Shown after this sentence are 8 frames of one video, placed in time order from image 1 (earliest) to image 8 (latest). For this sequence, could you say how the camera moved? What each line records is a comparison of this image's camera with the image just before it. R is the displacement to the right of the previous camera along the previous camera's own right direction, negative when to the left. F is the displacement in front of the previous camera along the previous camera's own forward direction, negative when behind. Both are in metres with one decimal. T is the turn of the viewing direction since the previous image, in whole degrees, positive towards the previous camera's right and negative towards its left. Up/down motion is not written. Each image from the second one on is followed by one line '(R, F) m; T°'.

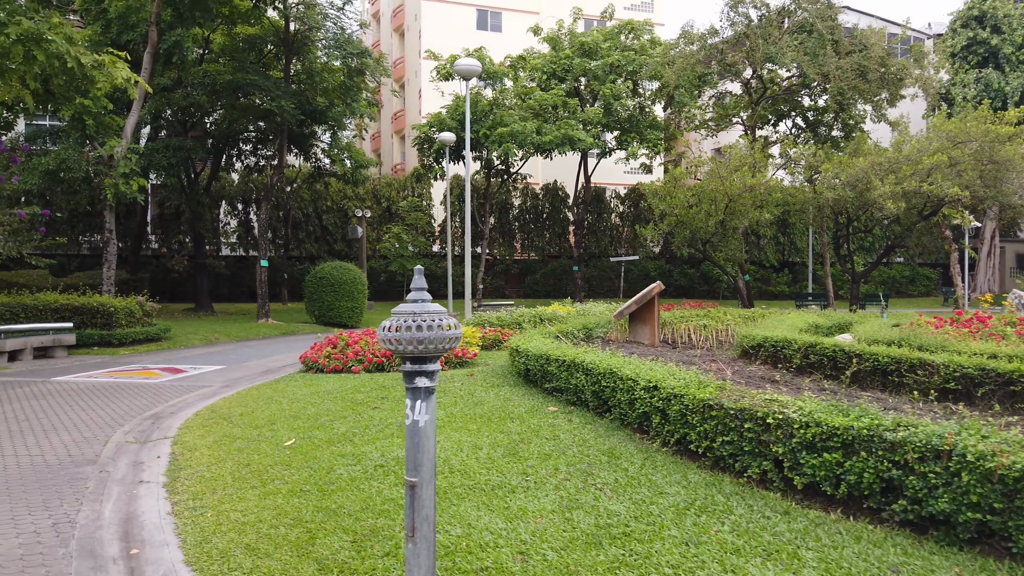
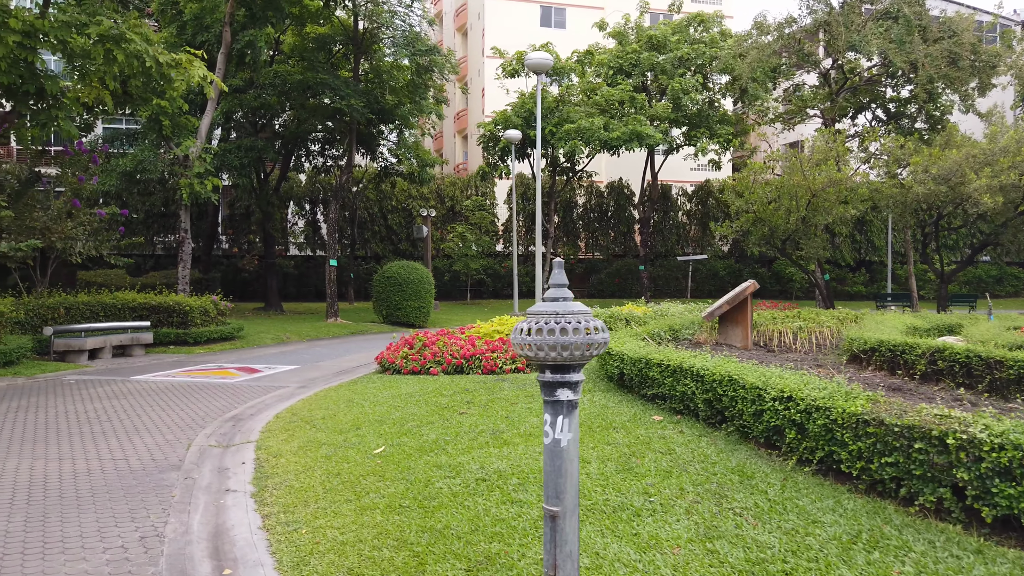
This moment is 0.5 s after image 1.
(-0.3, +0.4) m; -4°
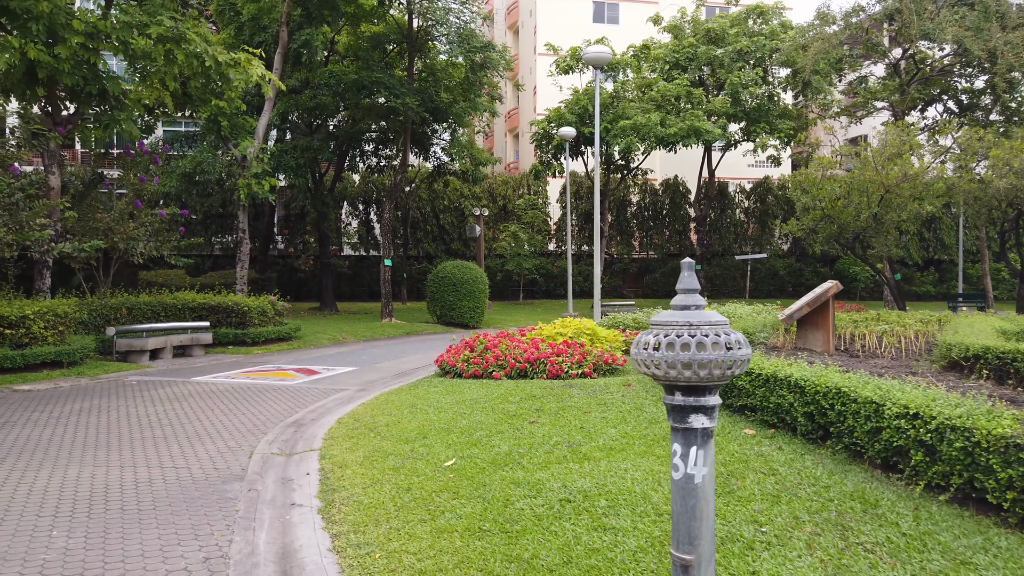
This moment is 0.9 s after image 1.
(-0.2, +0.3) m; -4°
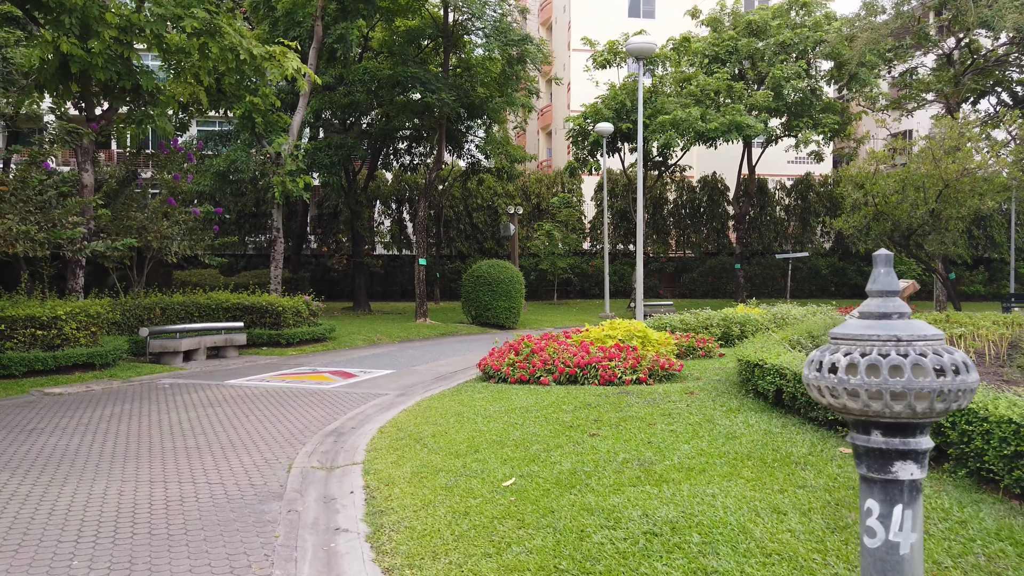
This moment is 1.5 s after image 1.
(-0.2, +0.5) m; -2°
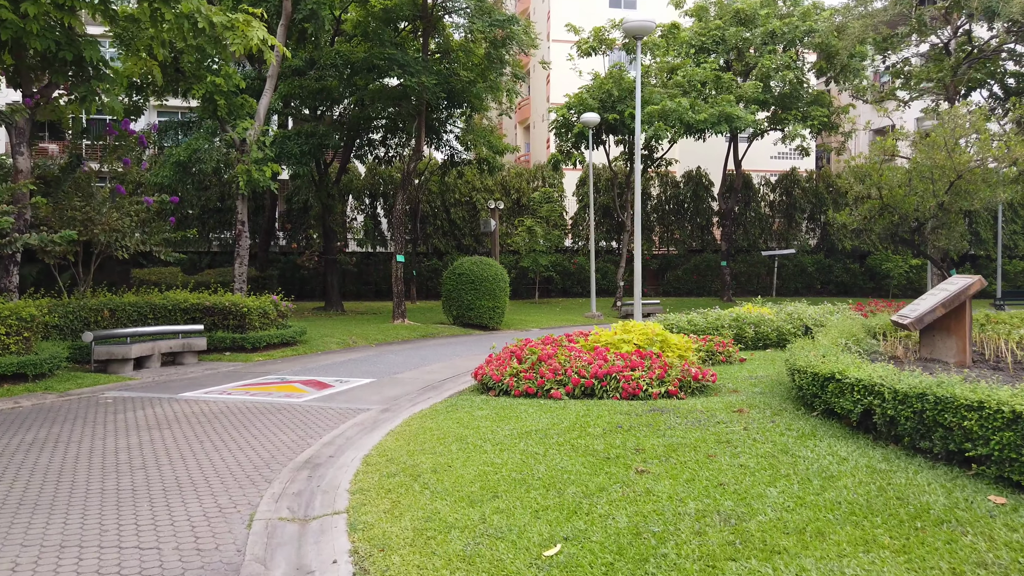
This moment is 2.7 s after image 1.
(-0.3, +1.2) m; +2°
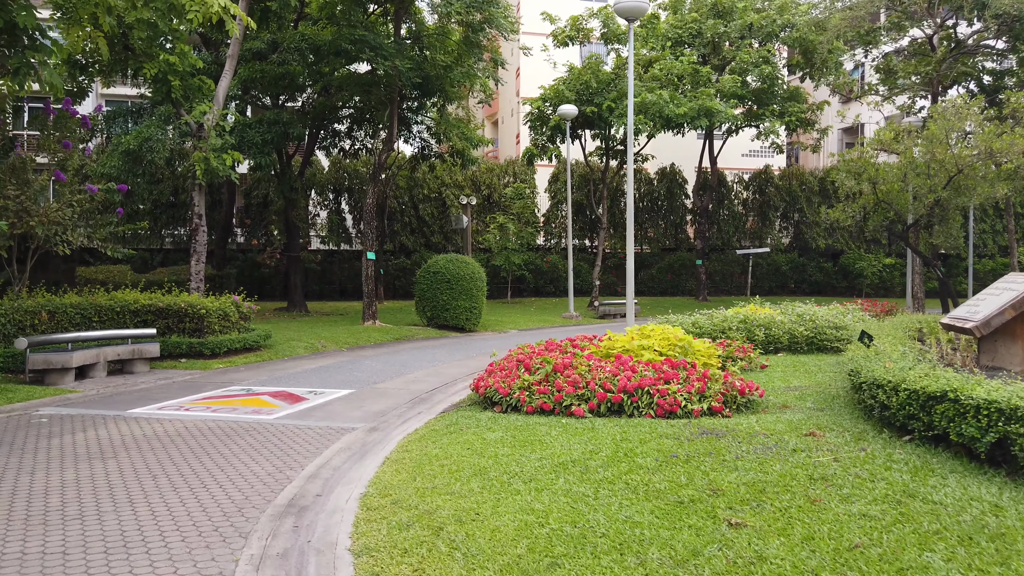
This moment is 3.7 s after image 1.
(-0.4, +1.0) m; +3°
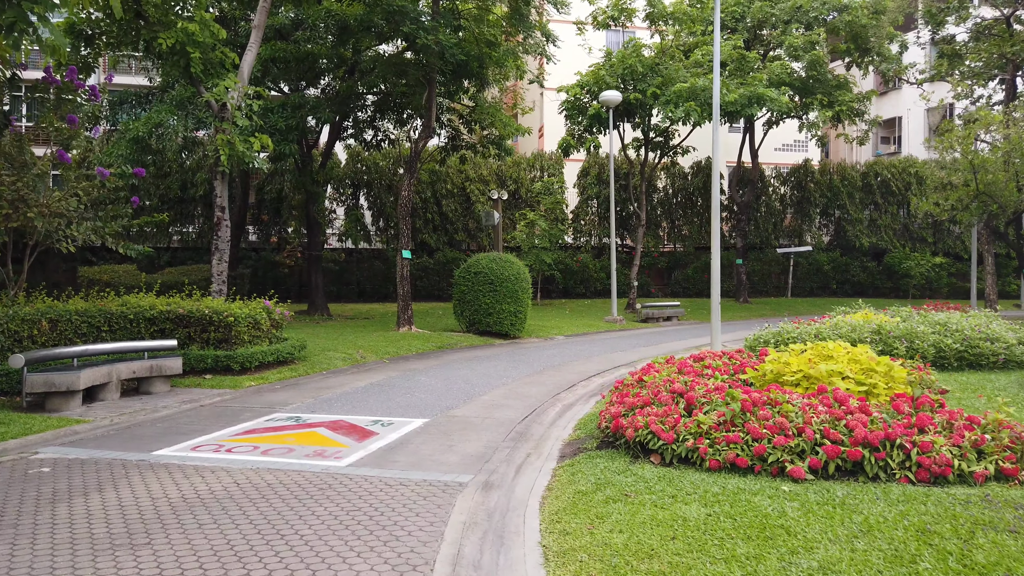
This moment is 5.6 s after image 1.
(-1.1, +1.7) m; 0°
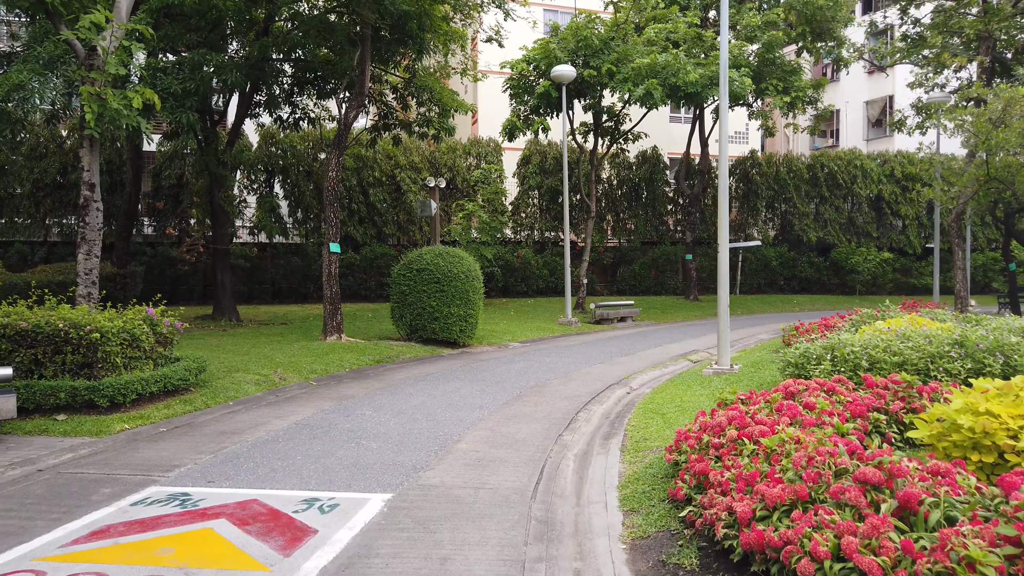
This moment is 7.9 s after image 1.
(-0.5, +2.4) m; +6°
